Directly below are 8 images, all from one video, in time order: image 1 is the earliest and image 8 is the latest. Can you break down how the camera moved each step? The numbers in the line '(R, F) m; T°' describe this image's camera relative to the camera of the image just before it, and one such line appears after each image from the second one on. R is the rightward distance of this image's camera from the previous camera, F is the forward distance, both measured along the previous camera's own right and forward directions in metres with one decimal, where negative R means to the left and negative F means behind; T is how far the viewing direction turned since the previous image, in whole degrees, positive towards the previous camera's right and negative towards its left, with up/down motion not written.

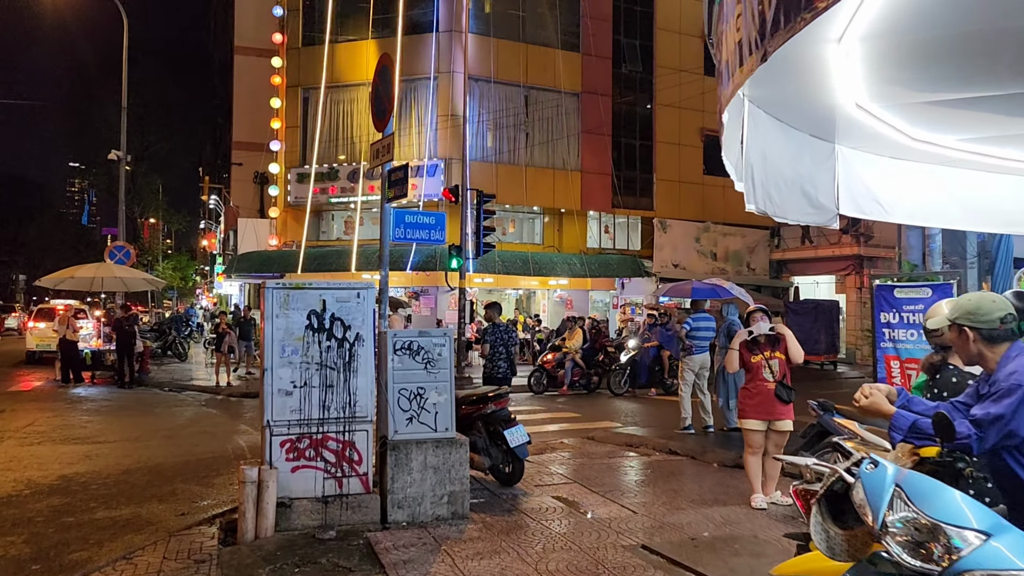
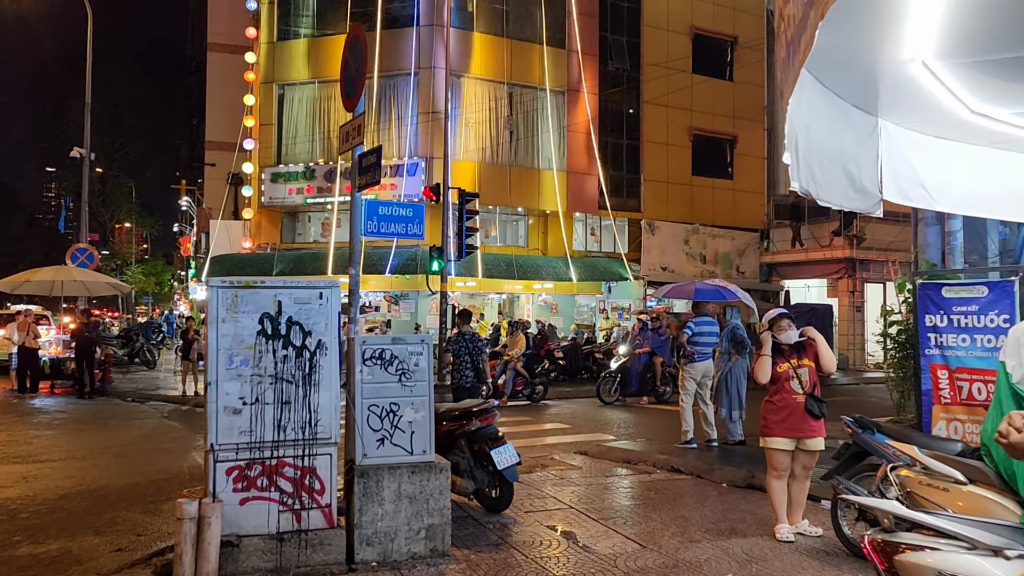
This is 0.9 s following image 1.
(0.0, +0.9) m; +1°
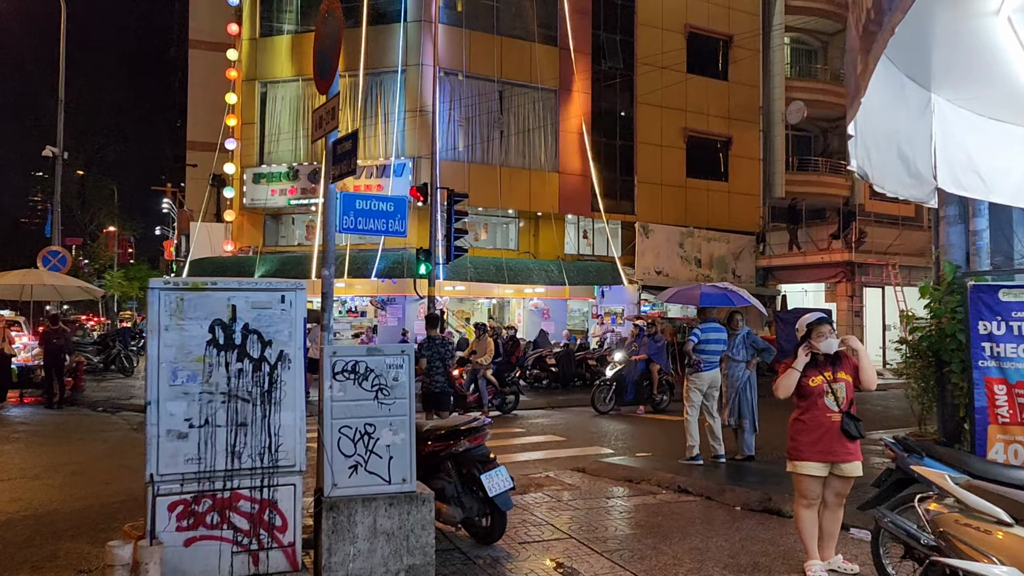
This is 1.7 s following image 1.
(0.0, +0.7) m; +1°
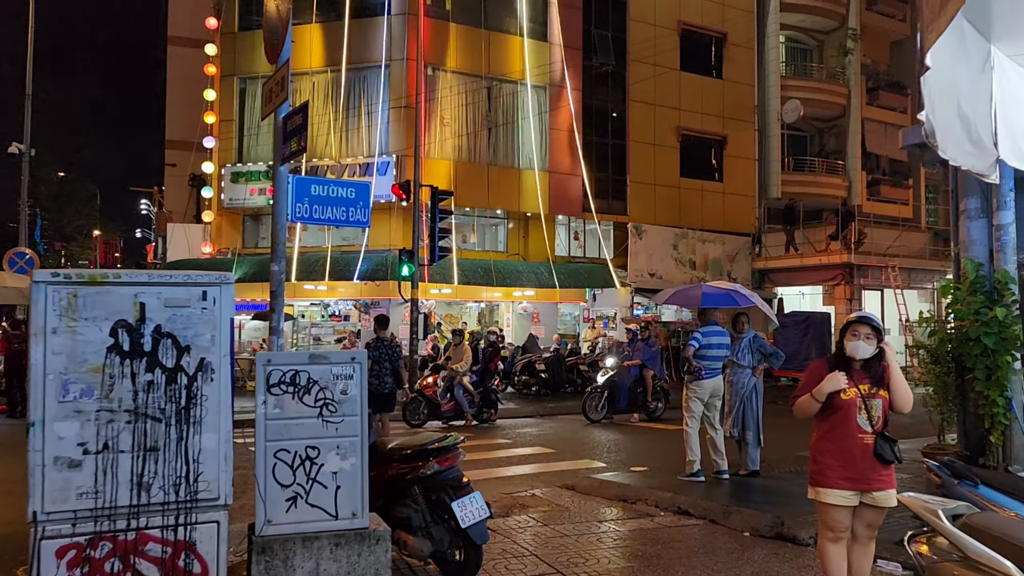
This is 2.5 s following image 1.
(+0.1, +0.8) m; +1°
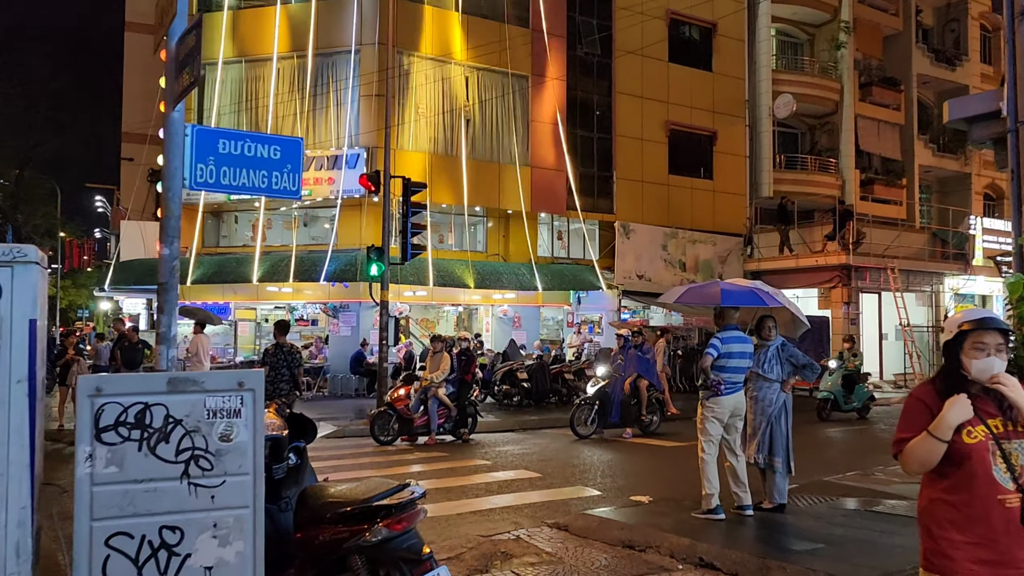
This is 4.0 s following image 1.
(0.0, +1.5) m; +2°
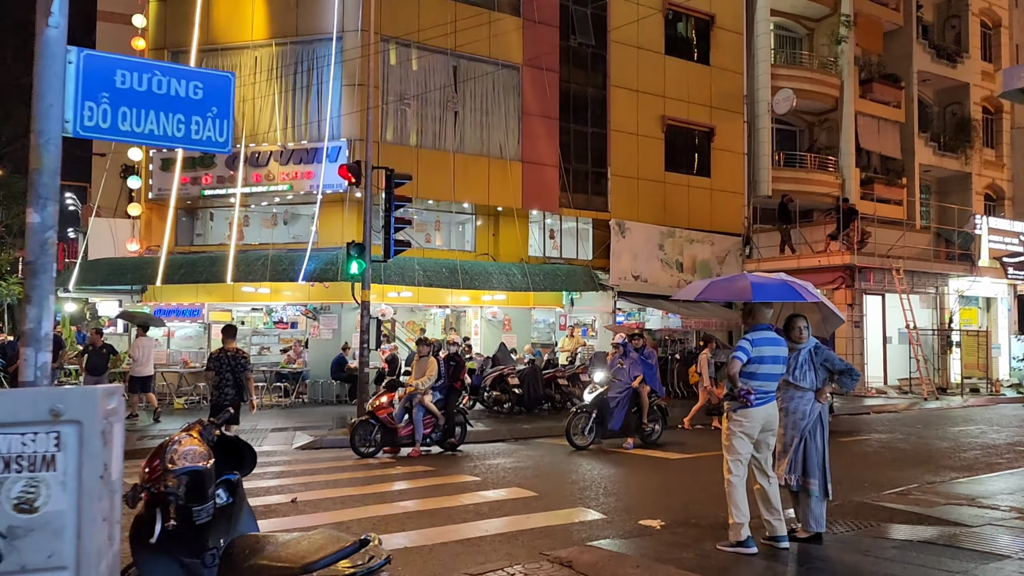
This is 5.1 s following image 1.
(0.0, +1.0) m; +1°
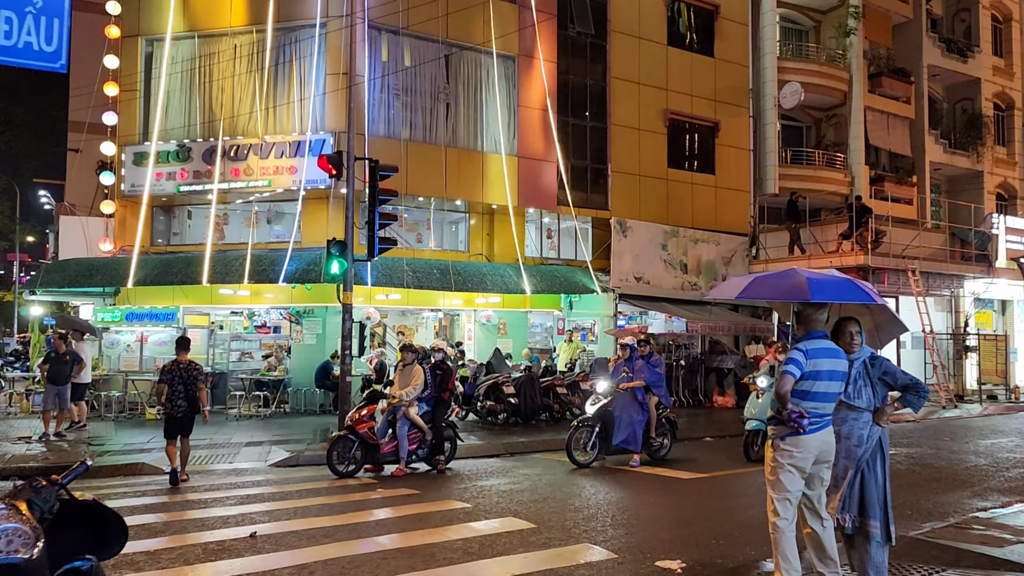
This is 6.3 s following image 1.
(0.0, +1.1) m; 0°
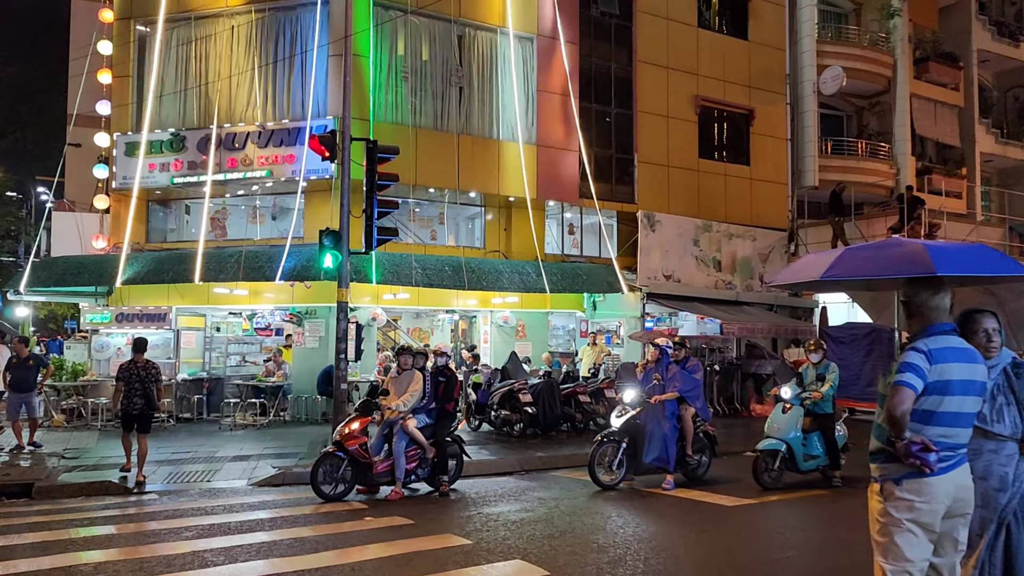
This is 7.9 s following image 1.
(+0.1, +1.5) m; -2°
